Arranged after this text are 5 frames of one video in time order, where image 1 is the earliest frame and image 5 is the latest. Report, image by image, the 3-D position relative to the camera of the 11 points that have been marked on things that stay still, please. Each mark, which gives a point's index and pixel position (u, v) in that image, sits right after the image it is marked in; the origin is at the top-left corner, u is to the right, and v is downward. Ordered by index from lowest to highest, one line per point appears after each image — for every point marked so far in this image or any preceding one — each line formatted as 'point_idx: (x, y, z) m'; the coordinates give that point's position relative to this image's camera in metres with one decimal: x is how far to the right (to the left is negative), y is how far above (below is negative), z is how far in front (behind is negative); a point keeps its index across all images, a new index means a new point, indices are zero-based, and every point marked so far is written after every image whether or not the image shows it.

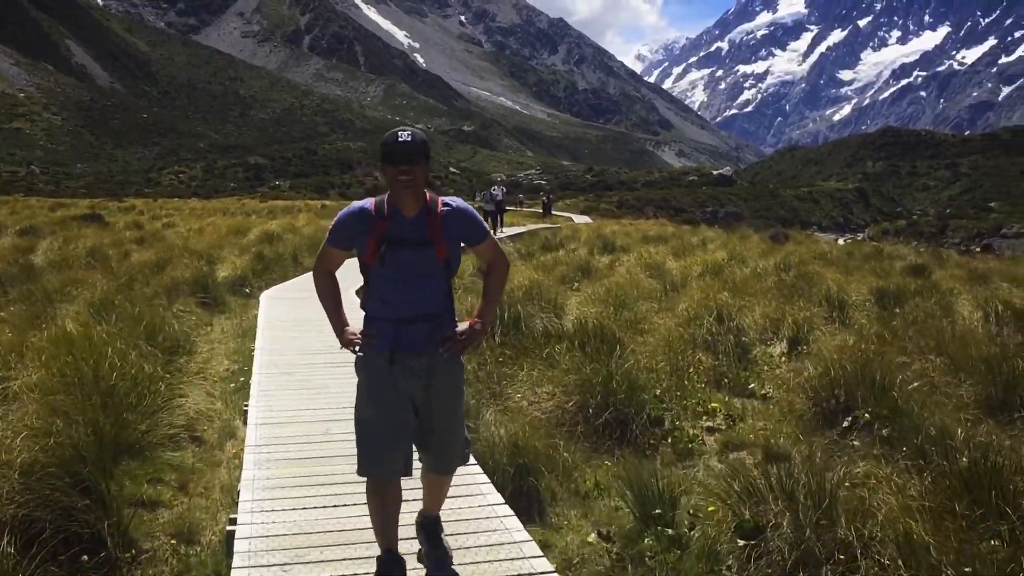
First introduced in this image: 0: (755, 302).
0: (+4.4, -0.3, +17.4) m
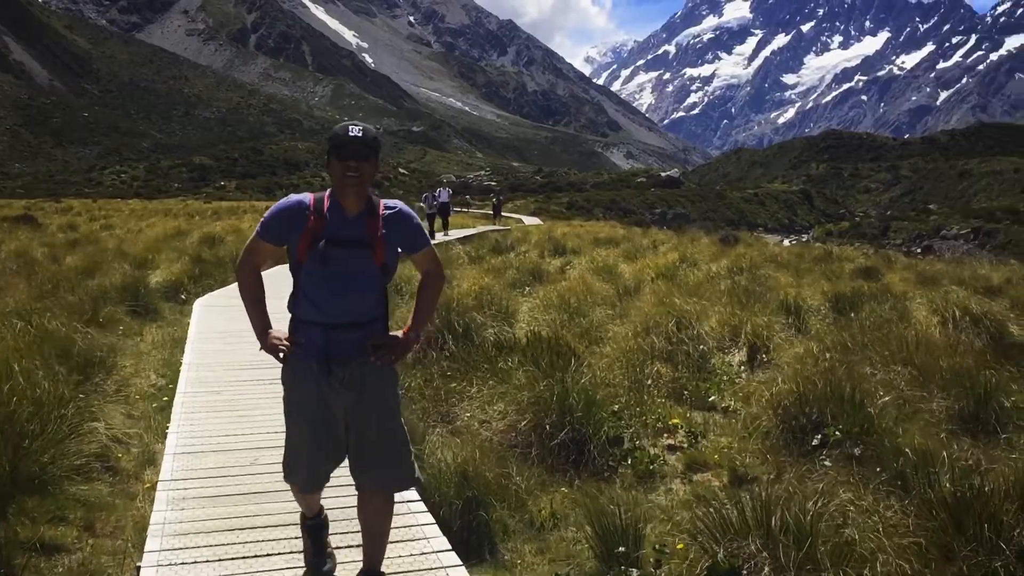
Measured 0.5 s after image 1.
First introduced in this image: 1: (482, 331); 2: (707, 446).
0: (+3.6, -0.3, +17.0) m
1: (-0.3, -0.6, +11.9) m
2: (+1.8, -1.5, +8.9) m
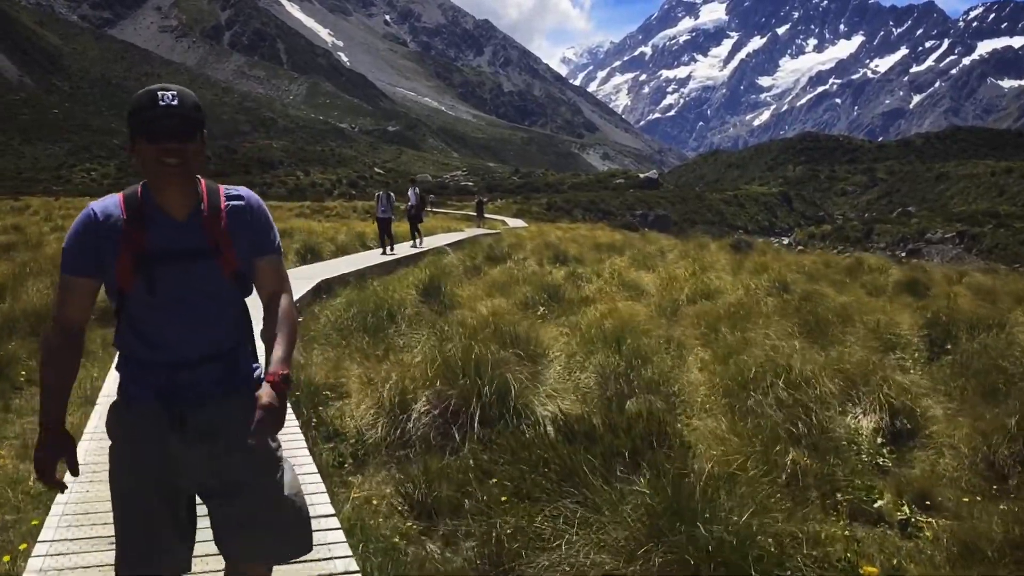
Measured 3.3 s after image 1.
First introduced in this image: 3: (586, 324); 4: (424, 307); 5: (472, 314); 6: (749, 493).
0: (+3.9, -0.7, +13.4) m
1: (+0.2, -1.0, +8.3) m
2: (+2.4, -1.9, +5.3) m
3: (+1.1, -0.6, +15.4) m
4: (-1.5, -0.3, +16.6) m
5: (-0.7, -0.4, +15.4) m
6: (+1.5, -1.3, +6.4) m
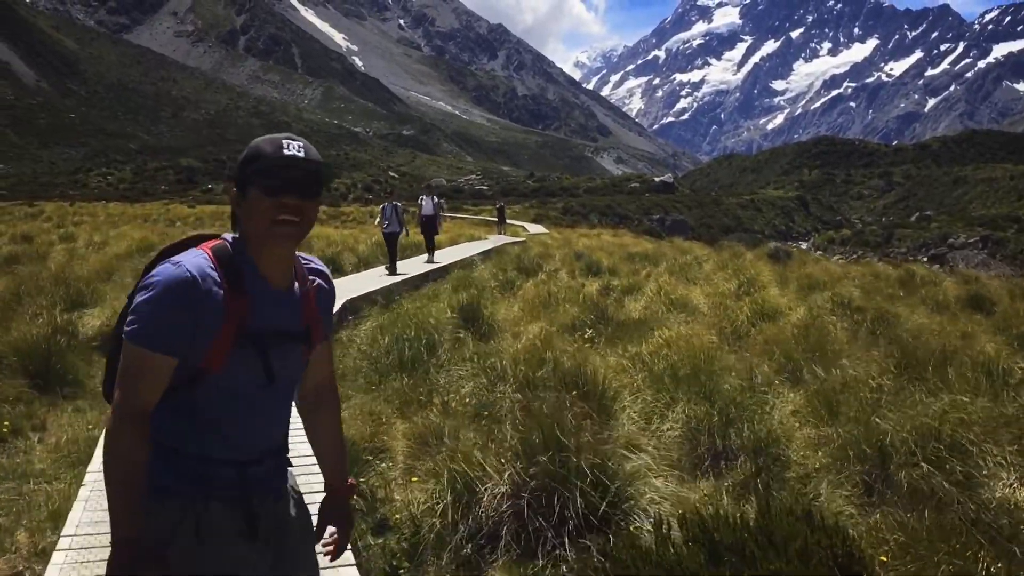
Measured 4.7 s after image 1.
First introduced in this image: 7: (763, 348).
0: (+4.6, -1.1, +11.6) m
1: (+0.9, -1.3, +6.5) m
2: (+3.0, -2.2, +3.5) m
3: (+1.9, -0.9, +13.6) m
4: (-0.7, -0.7, +14.9) m
5: (+0.1, -0.8, +13.7) m
6: (+2.1, -1.6, +4.6) m
7: (+3.9, -0.9, +15.1) m
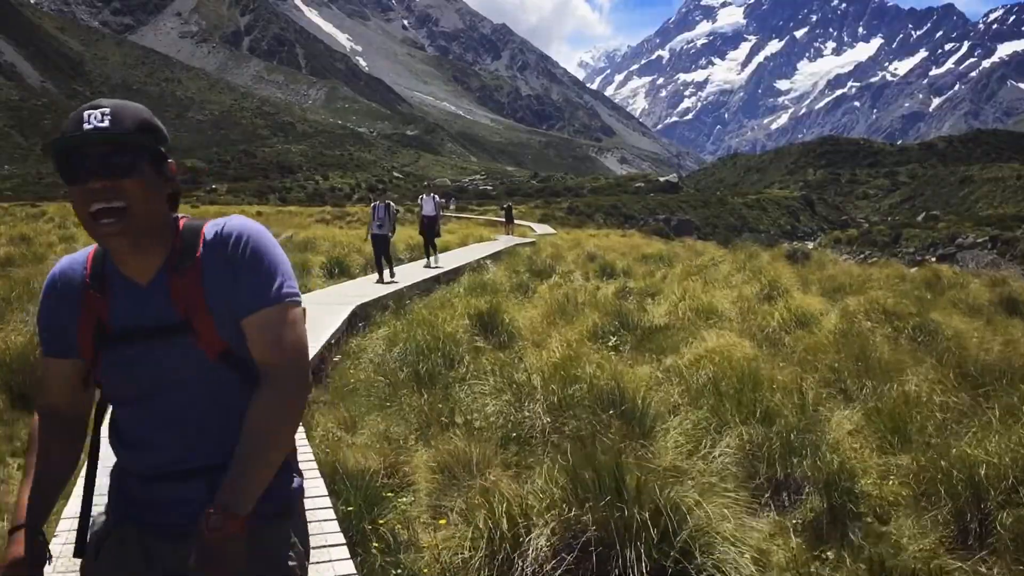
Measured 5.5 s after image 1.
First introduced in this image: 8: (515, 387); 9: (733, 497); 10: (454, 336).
0: (+4.9, -1.2, +10.6) m
1: (+1.2, -1.4, +5.5) m
2: (+3.3, -2.3, +2.5) m
3: (+2.2, -1.0, +12.6) m
4: (-0.4, -0.8, +13.9) m
5: (+0.4, -0.8, +12.7) m
6: (+2.4, -1.7, +3.6) m
7: (+4.2, -1.0, +14.1) m
8: (0.0, -1.0, +10.6) m
9: (+1.7, -1.4, +7.5) m
10: (-0.8, -0.7, +13.5) m
